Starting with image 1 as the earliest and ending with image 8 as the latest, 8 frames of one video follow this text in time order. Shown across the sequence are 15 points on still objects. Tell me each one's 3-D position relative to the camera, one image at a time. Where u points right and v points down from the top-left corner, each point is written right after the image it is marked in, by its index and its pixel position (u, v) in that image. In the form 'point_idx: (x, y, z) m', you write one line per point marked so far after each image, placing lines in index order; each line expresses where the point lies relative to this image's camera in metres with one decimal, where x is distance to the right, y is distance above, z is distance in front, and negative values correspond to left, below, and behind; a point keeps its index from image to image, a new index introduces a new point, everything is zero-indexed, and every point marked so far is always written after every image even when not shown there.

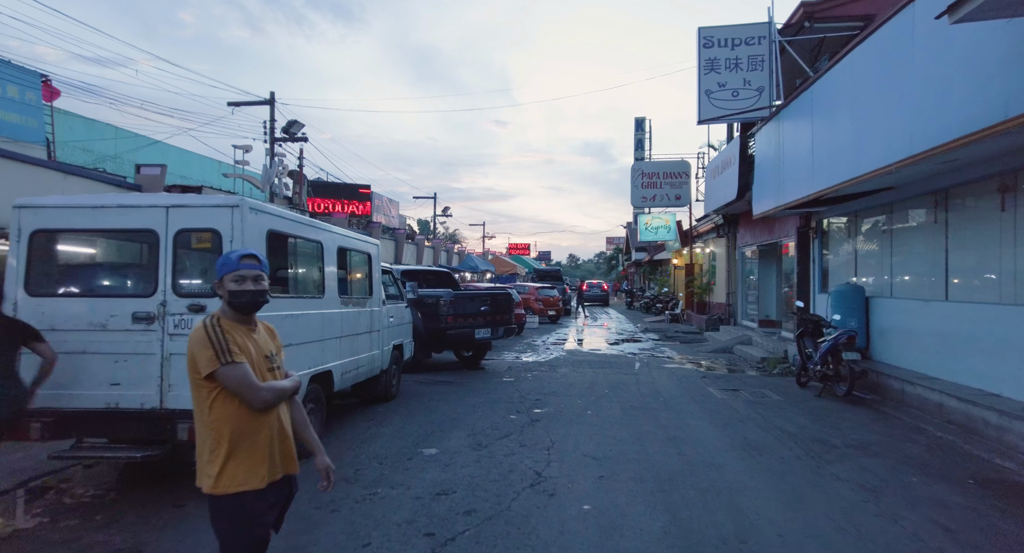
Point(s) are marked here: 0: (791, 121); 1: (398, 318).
0: (+5.1, +2.8, +10.5) m
1: (-1.7, -0.6, +8.7) m
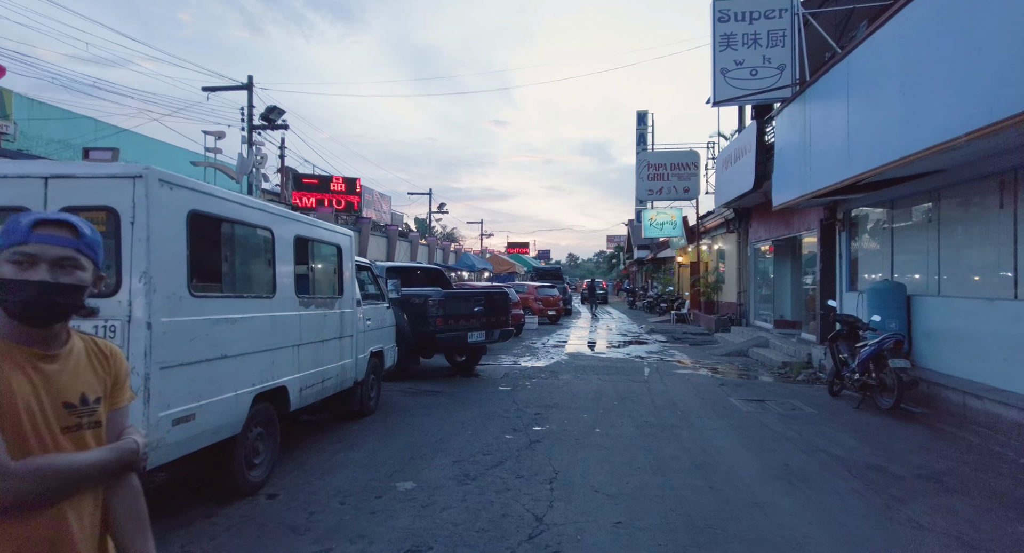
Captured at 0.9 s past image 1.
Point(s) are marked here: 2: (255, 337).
0: (+5.0, +2.9, +9.4) m
1: (-1.8, -0.6, +7.6) m
2: (-2.0, -0.5, +4.6) m
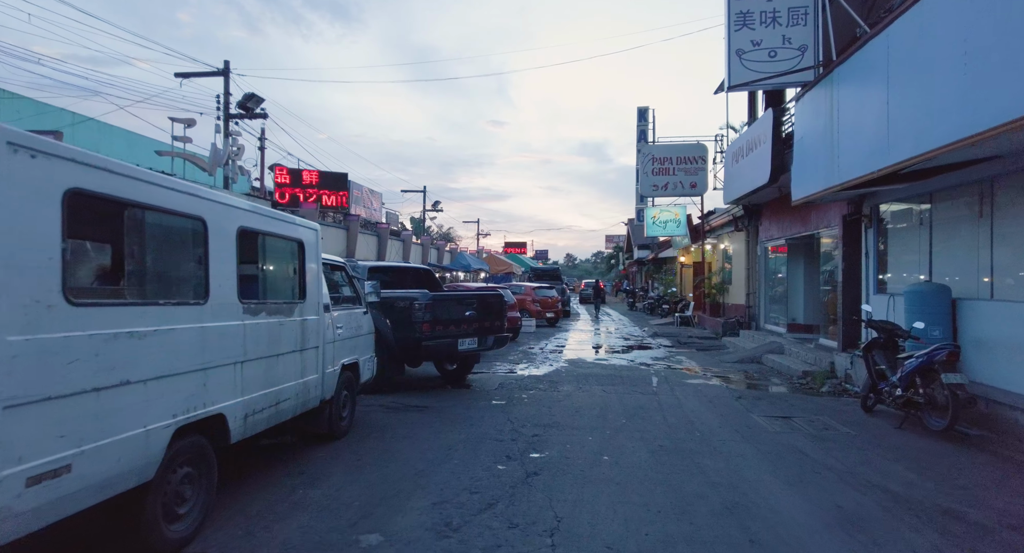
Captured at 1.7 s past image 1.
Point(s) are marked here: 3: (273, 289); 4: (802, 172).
0: (+4.9, +2.8, +8.5) m
1: (-1.8, -0.6, +6.7) m
2: (-2.1, -0.5, +3.6) m
3: (-2.0, -0.1, +4.9) m
4: (+5.1, +1.8, +10.3) m
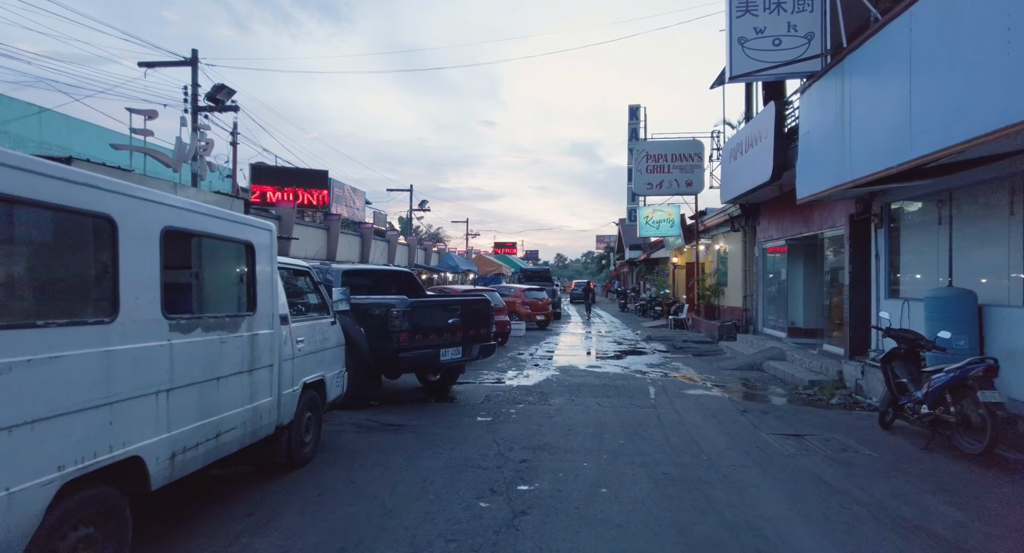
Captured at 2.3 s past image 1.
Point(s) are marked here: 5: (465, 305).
0: (+4.8, +2.8, +7.8) m
1: (-2.0, -0.7, +5.9) m
2: (-2.2, -0.5, +2.8) m
3: (-2.1, -0.2, +4.1) m
4: (+4.9, +1.8, +9.6) m
5: (-0.7, -0.4, +8.9) m
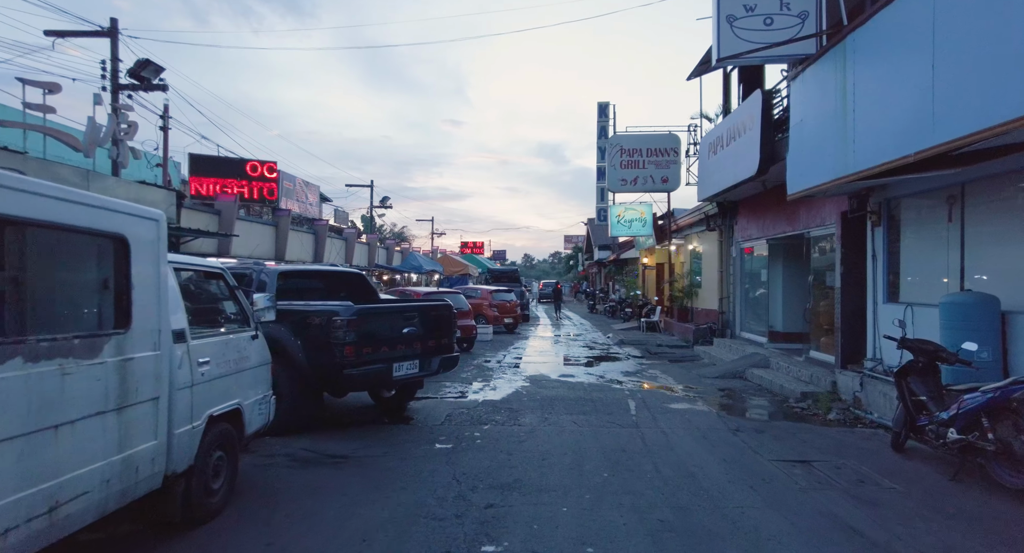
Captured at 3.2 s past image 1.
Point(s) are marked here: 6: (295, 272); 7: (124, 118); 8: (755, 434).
0: (+4.3, +2.7, +7.0) m
1: (-2.3, -0.7, +4.7) m
2: (-2.3, -0.6, +1.6) m
3: (-2.3, -0.2, +2.9) m
4: (+4.4, +1.8, +8.8) m
5: (-1.2, -0.5, +7.8) m
6: (-3.1, +0.1, +8.4) m
7: (-6.9, +2.8, +10.4) m
8: (+3.0, -2.0, +7.3) m
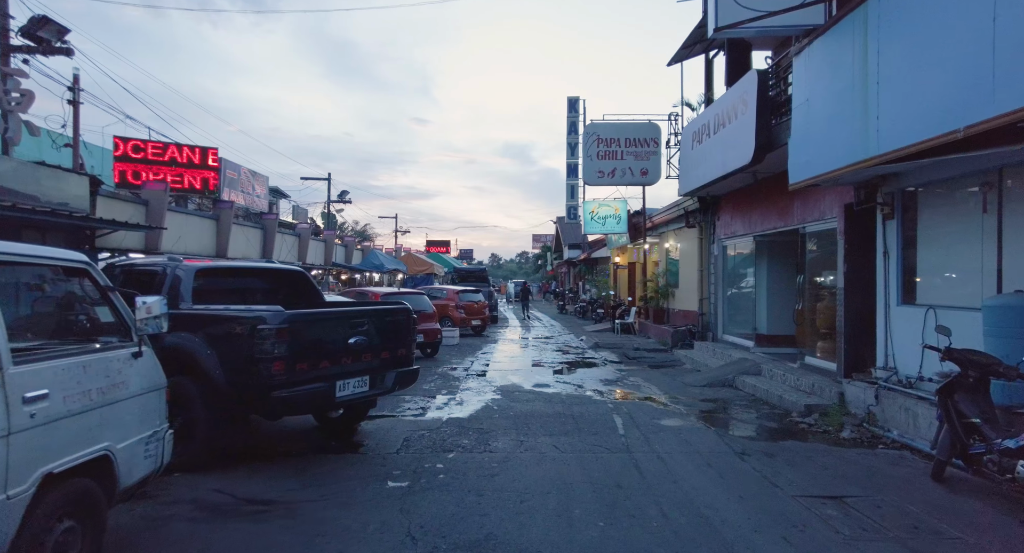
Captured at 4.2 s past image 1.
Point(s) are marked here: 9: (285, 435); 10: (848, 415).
0: (+4.0, +2.8, +6.1) m
1: (-2.4, -0.7, +3.4) m
2: (-2.3, -0.6, +0.3) m
3: (-2.4, -0.2, +1.6) m
4: (+4.0, +1.8, +7.9) m
5: (-1.5, -0.4, +6.5) m
6: (-3.5, +0.1, +7.0) m
7: (-7.4, +2.8, +8.8) m
8: (+2.7, -1.9, +6.3) m
9: (-2.7, -1.9, +7.0) m
10: (+4.4, -1.8, +7.6) m
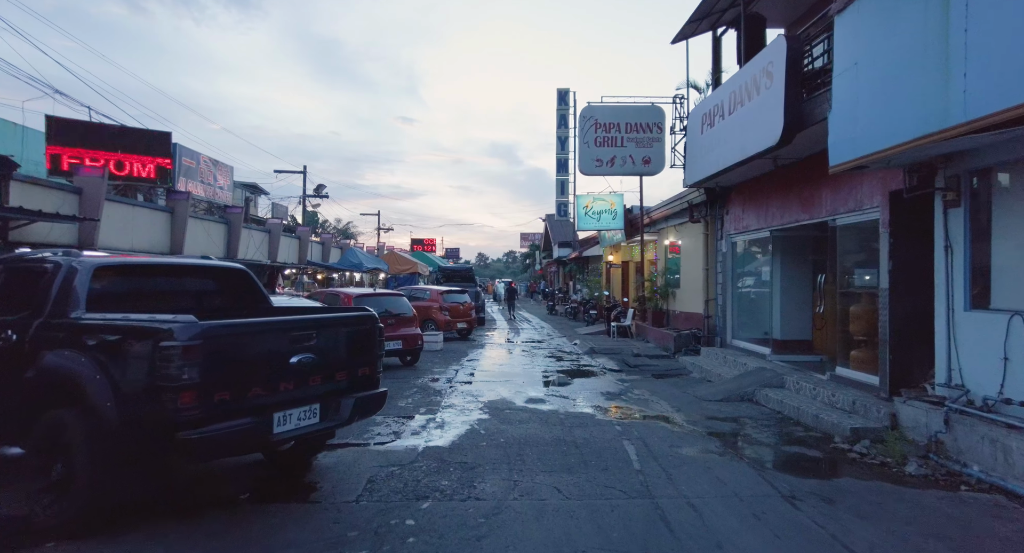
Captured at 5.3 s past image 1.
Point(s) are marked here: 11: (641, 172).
0: (+4.0, +2.8, +4.8) m
1: (-2.5, -0.7, +2.0) m
2: (-2.2, -0.6, -1.1) m
3: (-2.3, -0.2, +0.2) m
4: (+3.9, +1.8, +6.6) m
5: (-1.6, -0.4, +5.1) m
6: (-3.6, +0.1, +5.5) m
7: (-7.5, +2.8, +7.2) m
8: (+2.6, -1.9, +5.0) m
9: (-2.8, -1.9, +5.6) m
10: (+4.3, -1.8, +6.4) m
11: (+3.0, +2.4, +13.5) m
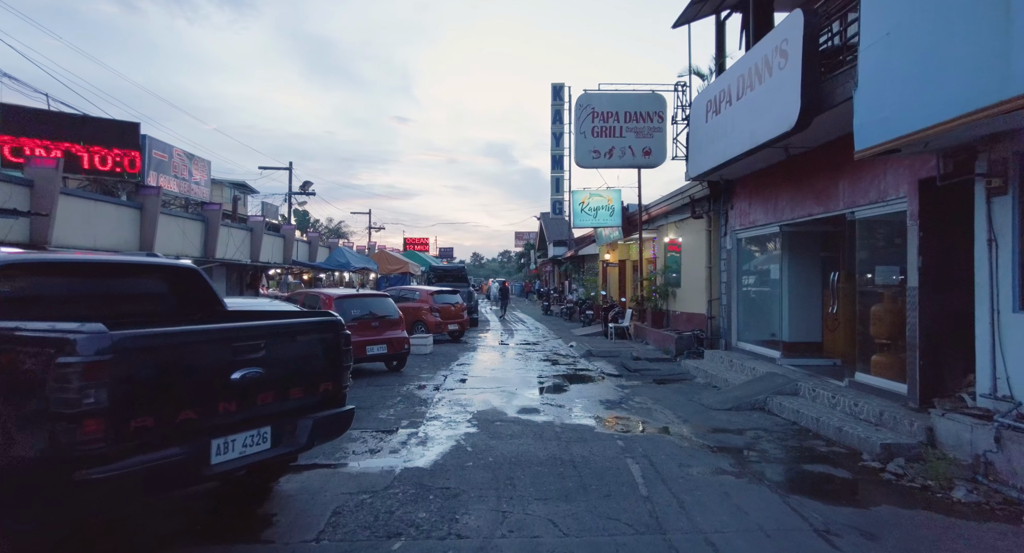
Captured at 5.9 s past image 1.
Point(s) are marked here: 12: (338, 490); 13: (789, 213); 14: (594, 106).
0: (+3.9, +2.8, +4.0) m
1: (-2.5, -0.7, +1.2) m
2: (-2.3, -0.6, -1.9) m
3: (-2.4, -0.2, -0.6) m
4: (+3.7, +1.8, +5.8) m
5: (-1.7, -0.4, +4.3) m
6: (-3.7, +0.1, +4.7) m
7: (-7.6, +2.8, +6.4) m
8: (+2.6, -1.9, +4.2) m
9: (-2.9, -1.9, +4.8) m
10: (+4.2, -1.8, +5.6) m
11: (+2.8, +2.4, +12.8) m
12: (-1.6, -1.9, +5.3) m
13: (+4.7, +1.1, +9.9) m
14: (+1.7, +3.6, +12.8) m
